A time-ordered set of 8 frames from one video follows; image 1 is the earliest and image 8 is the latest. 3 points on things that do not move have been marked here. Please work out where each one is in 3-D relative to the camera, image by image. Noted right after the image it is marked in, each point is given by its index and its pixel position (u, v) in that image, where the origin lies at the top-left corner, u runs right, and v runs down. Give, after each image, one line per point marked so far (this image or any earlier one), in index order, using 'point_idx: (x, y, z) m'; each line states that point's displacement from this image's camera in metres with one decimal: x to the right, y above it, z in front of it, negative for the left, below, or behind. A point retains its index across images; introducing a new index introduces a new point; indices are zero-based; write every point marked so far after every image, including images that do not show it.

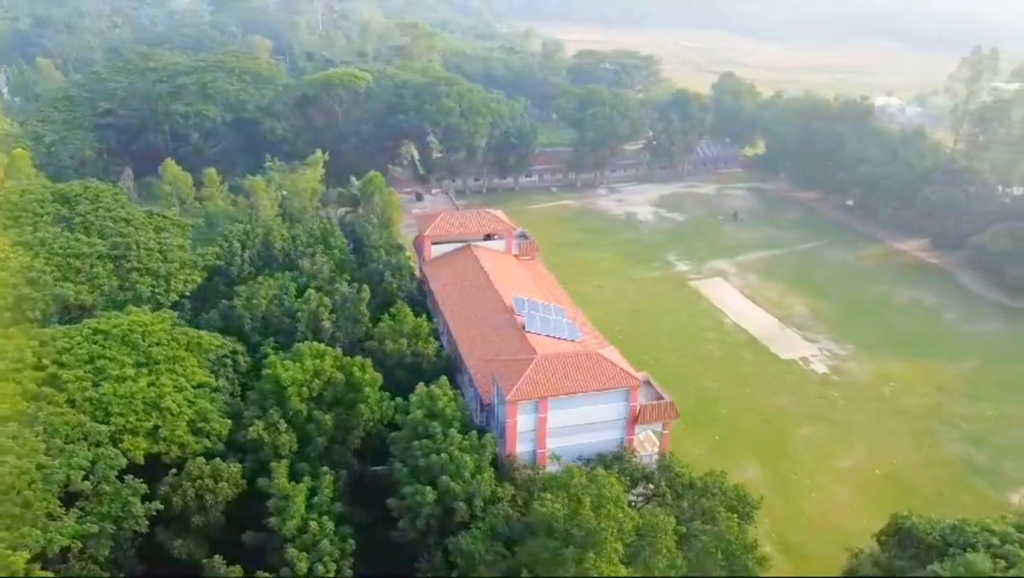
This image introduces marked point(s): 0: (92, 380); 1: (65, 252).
0: (-7.2, -1.6, +13.0) m
1: (-9.4, +0.8, +16.0) m
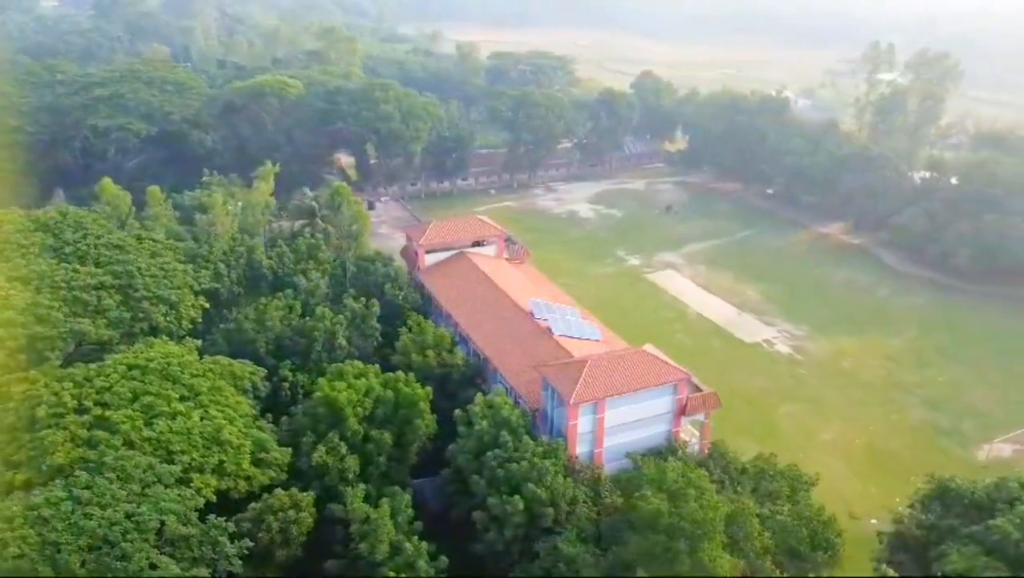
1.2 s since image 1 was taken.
0: (-6.0, -2.1, +12.3) m
1: (-8.7, +0.1, +15.0) m
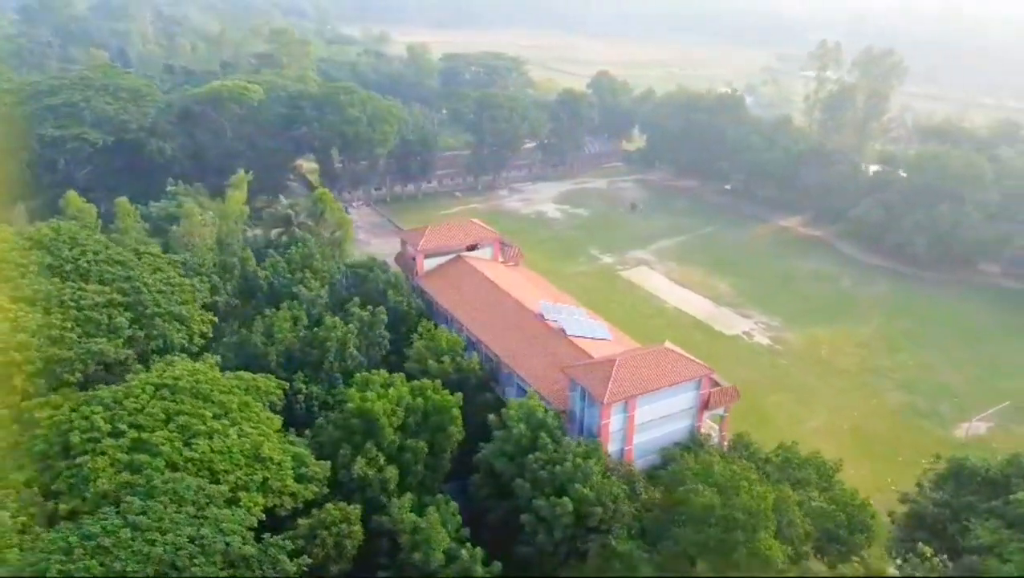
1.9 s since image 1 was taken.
0: (-5.2, -2.4, +12.0) m
1: (-8.2, -0.3, +14.4) m
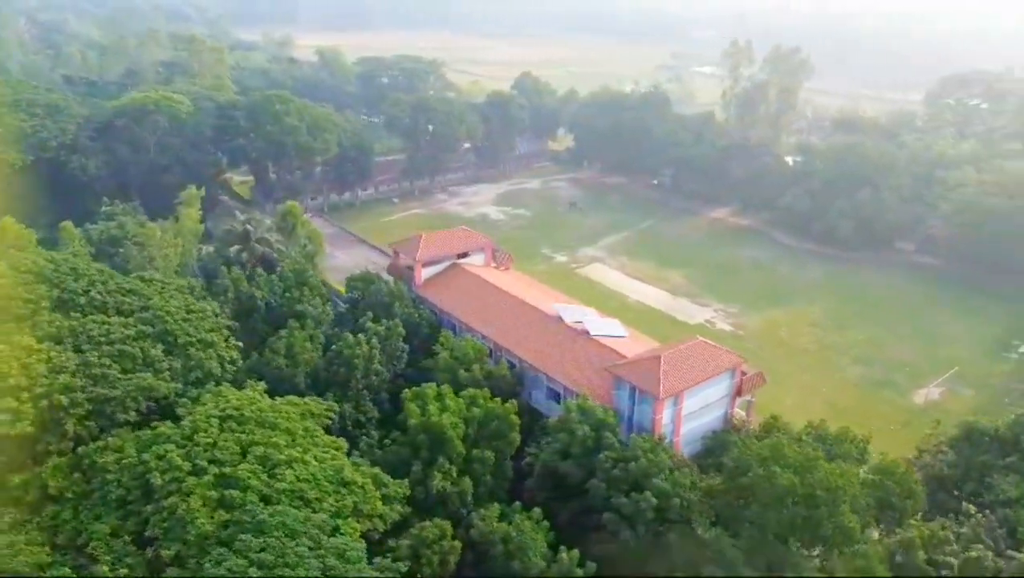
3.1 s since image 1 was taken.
0: (-3.8, -2.8, +11.5) m
1: (-7.2, -0.9, +13.5) m
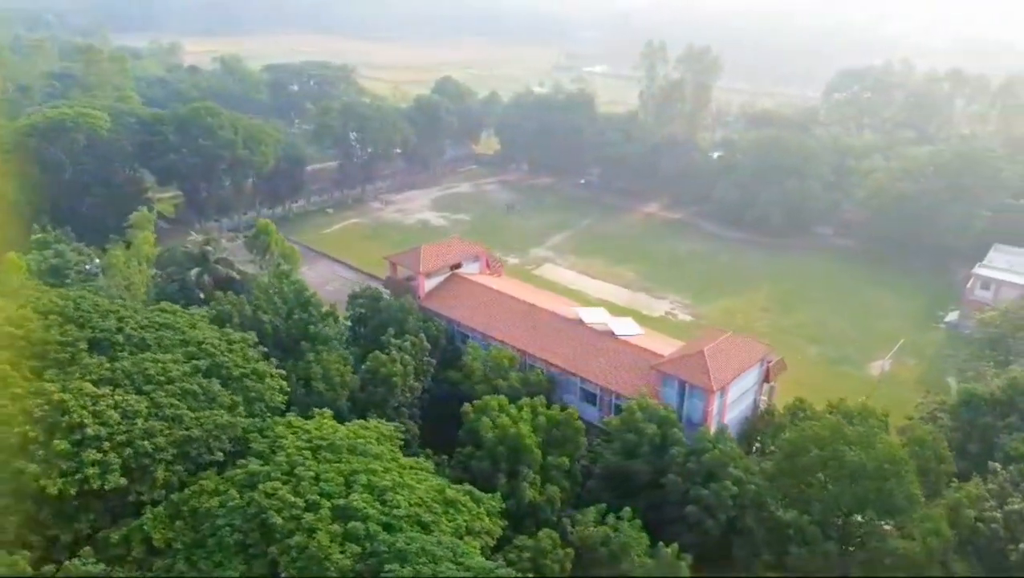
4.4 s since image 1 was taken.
0: (-2.1, -3.1, +11.3) m
1: (-5.9, -1.5, +12.8) m
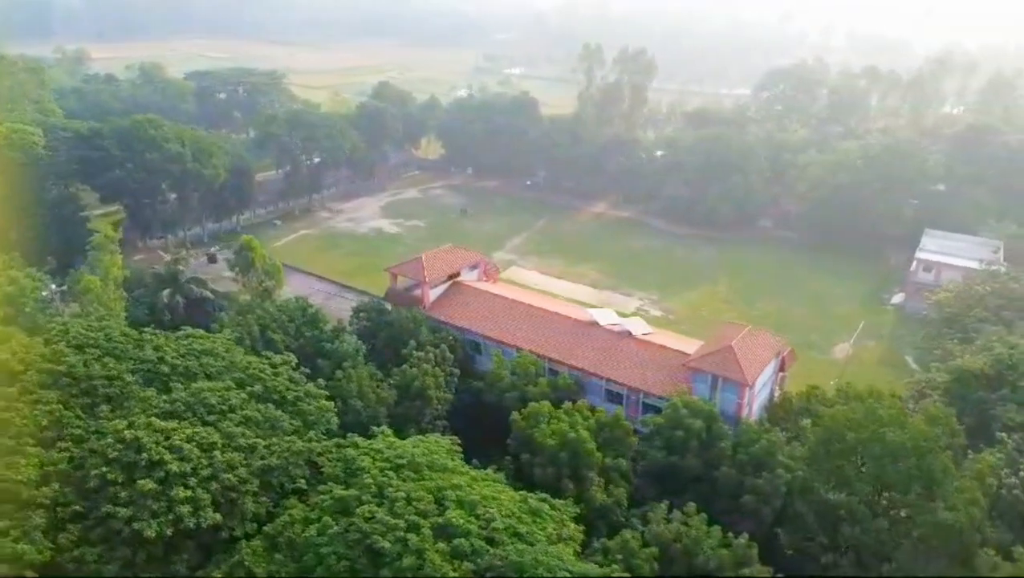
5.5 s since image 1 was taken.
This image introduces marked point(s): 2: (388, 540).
0: (-0.7, -3.3, +11.3) m
1: (-4.7, -1.9, +12.3) m
2: (-1.7, -3.4, +10.4) m
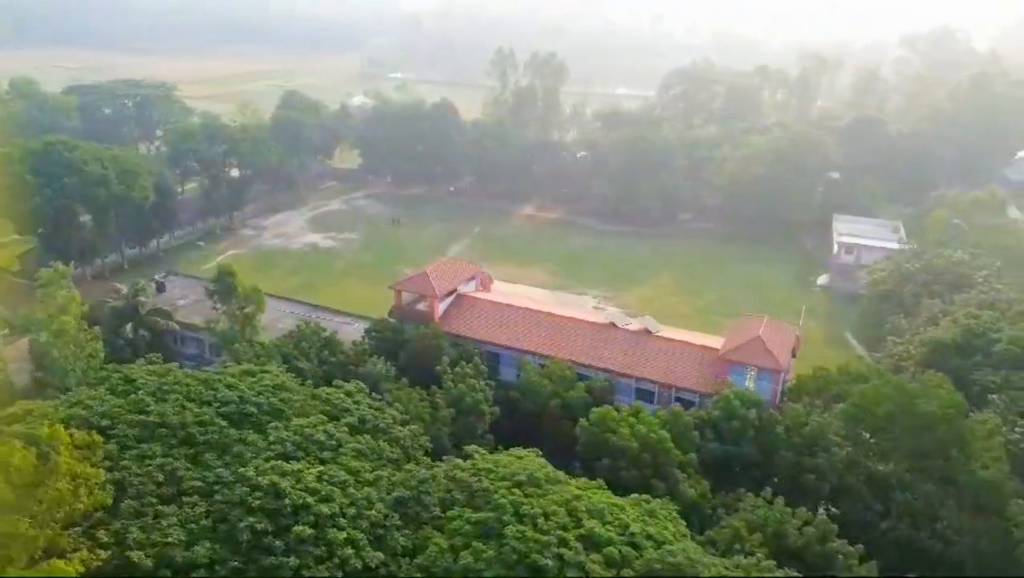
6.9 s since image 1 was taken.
0: (+1.4, -3.5, +11.5) m
1: (-2.9, -2.4, +11.8) m
2: (+0.5, -3.7, +10.5) m
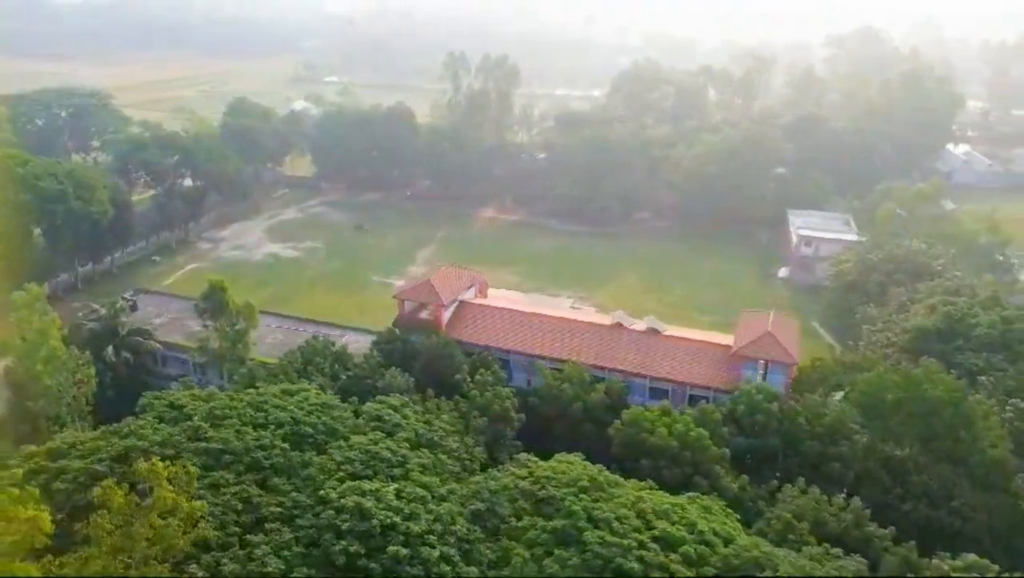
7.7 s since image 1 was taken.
0: (+2.4, -3.6, +11.8) m
1: (-1.9, -2.6, +11.7) m
2: (+1.7, -3.8, +10.6) m
